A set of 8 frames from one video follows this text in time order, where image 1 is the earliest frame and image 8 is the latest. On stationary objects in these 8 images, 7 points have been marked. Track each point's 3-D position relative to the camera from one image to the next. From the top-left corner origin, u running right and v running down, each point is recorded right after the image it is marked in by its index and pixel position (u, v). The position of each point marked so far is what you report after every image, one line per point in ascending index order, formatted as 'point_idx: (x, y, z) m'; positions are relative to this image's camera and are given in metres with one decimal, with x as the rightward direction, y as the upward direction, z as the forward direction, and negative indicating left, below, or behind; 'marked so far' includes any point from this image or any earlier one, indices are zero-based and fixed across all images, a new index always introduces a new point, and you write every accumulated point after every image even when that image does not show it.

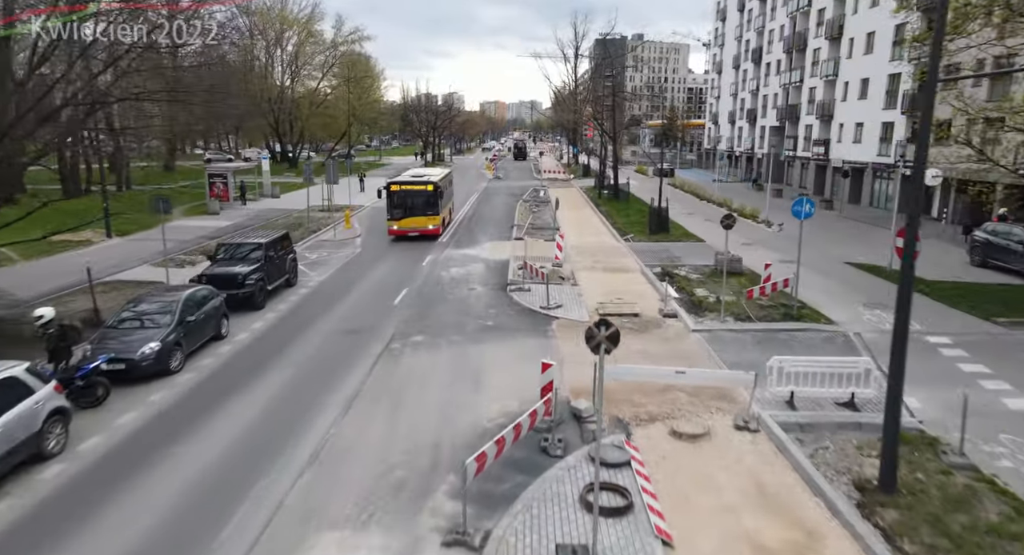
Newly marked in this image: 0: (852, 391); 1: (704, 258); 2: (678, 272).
0: (+4.8, -1.6, +9.2) m
1: (+5.9, +0.6, +20.0) m
2: (+4.7, +0.1, +18.4) m
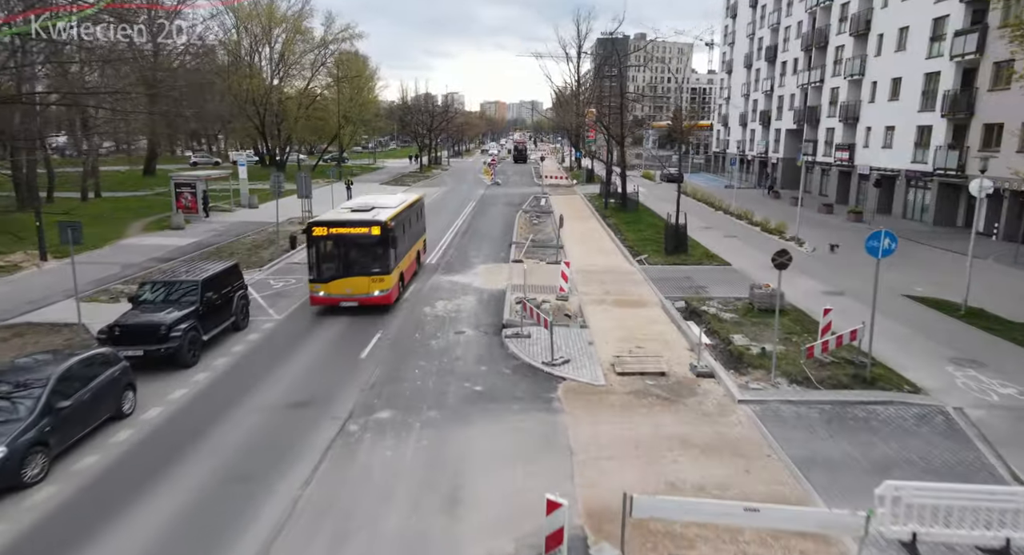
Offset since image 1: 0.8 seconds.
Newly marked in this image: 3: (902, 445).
0: (+4.8, -2.5, +6.3) m
1: (+5.8, -0.3, +17.0) m
2: (+4.6, -0.8, +15.4) m
3: (+5.2, -2.2, +8.6) m
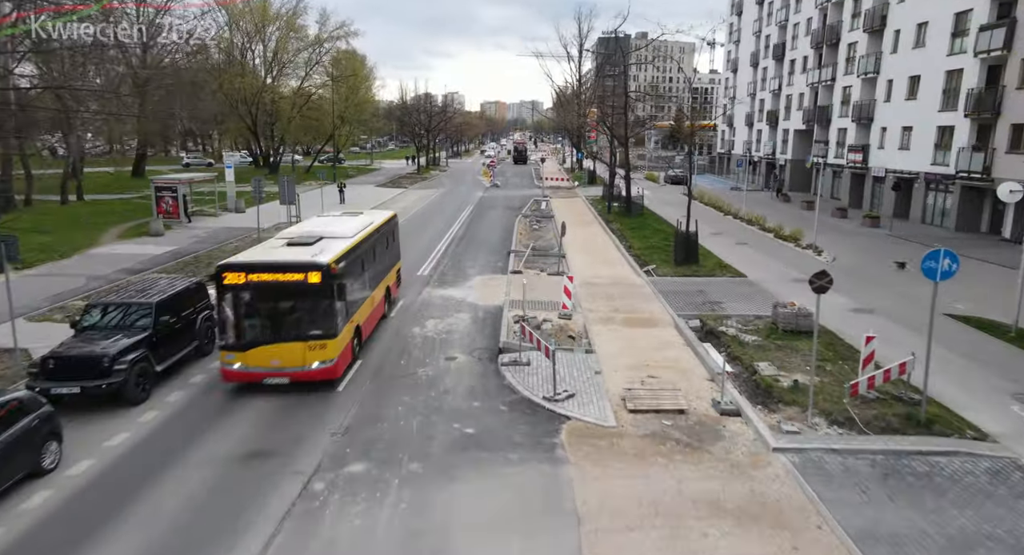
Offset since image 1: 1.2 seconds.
0: (+4.7, -2.8, +4.8) m
1: (+5.7, -0.7, +15.6) m
2: (+4.6, -1.1, +14.0) m
3: (+5.1, -2.6, +7.1) m
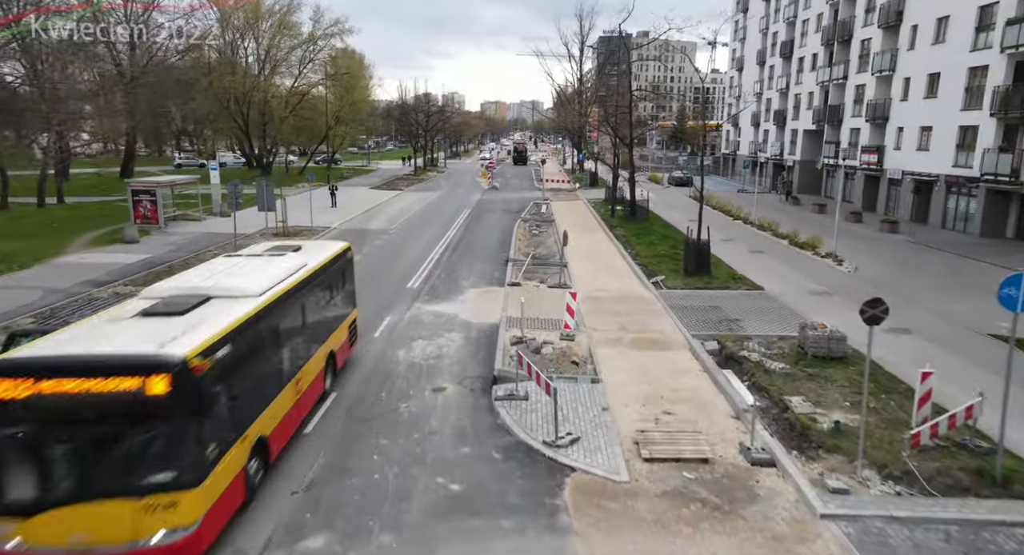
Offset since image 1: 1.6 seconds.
0: (+4.6, -3.2, +3.3) m
1: (+5.7, -1.0, +14.1) m
2: (+4.5, -1.5, +12.5) m
3: (+5.1, -2.9, +5.6) m
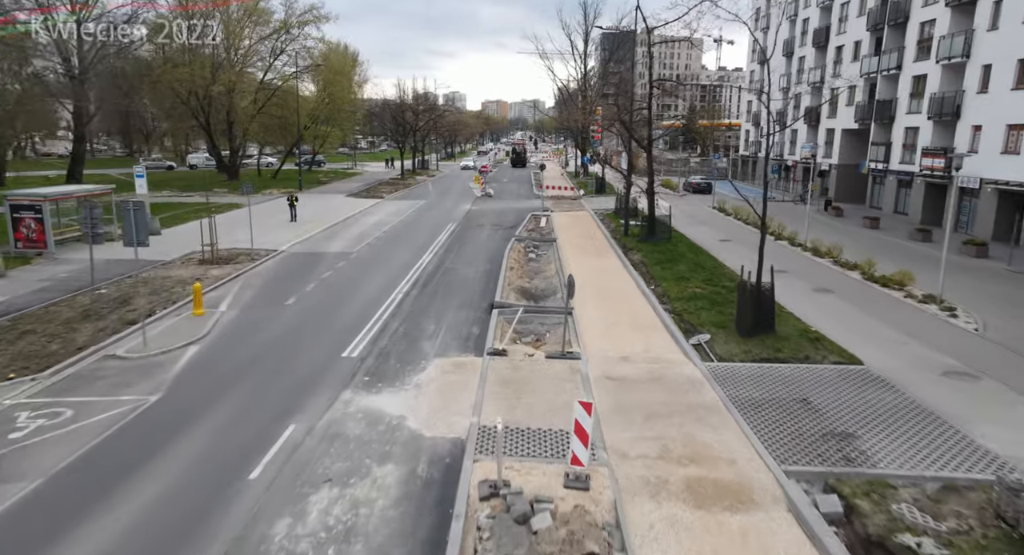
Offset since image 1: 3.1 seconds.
0: (+4.3, -4.4, -2.4) m
1: (+5.3, -2.2, +8.4) m
2: (+4.2, -2.7, +6.8) m
3: (+4.7, -4.2, 0.0) m
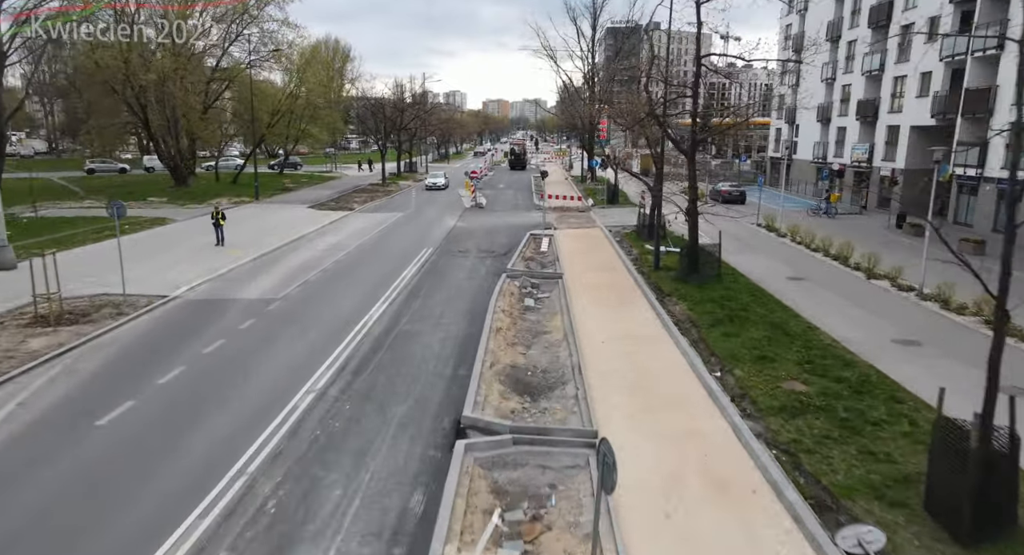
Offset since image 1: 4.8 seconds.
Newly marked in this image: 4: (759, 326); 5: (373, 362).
0: (+3.9, -5.8, -9.3) m
1: (+5.0, -3.7, +1.5) m
2: (+3.9, -4.1, -0.1) m
3: (+4.3, -5.6, -6.9) m
4: (+5.3, -1.0, +13.9) m
5: (-2.7, -1.5, +12.3) m
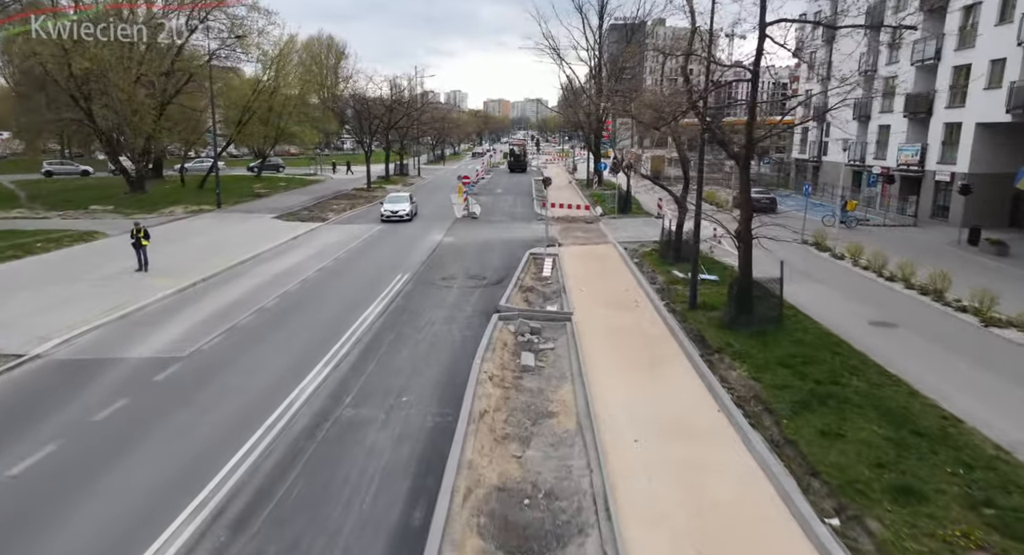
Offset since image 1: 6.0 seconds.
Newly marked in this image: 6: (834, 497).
0: (+3.7, -6.8, -13.9) m
1: (+4.8, -4.6, -3.2) m
2: (+3.7, -5.1, -4.7) m
3: (+4.2, -6.5, -11.6) m
4: (+5.2, -1.9, +9.3) m
5: (-2.9, -2.5, +7.7) m
6: (+3.7, -2.4, +7.4) m
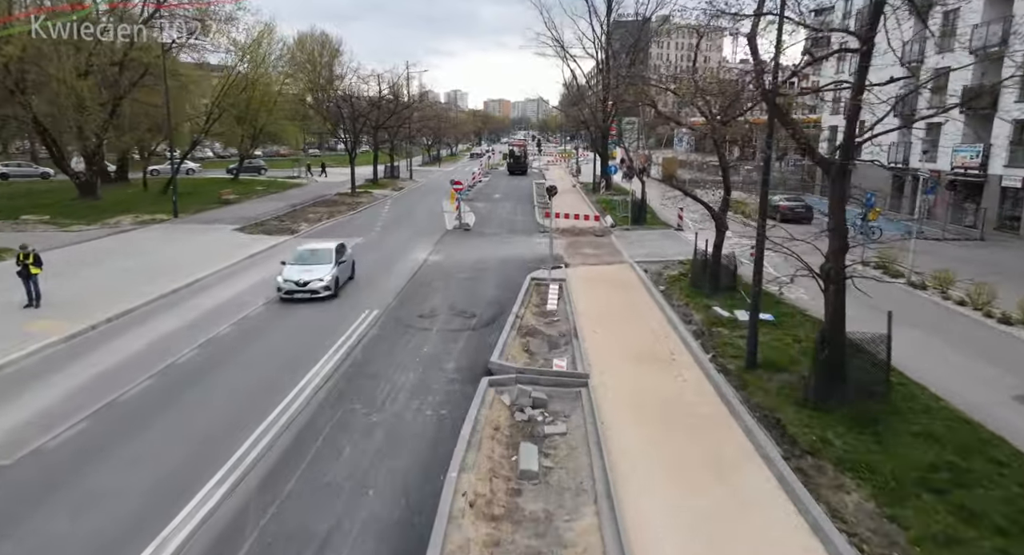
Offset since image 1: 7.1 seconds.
0: (+3.6, -7.6, -18.1) m
1: (+4.7, -5.5, -7.3) m
2: (+3.6, -5.9, -8.9) m
3: (+4.1, -7.4, -15.7) m
4: (+5.1, -2.8, +5.2) m
5: (-3.0, -3.3, +3.6) m
6: (+3.6, -3.2, +3.2) m
